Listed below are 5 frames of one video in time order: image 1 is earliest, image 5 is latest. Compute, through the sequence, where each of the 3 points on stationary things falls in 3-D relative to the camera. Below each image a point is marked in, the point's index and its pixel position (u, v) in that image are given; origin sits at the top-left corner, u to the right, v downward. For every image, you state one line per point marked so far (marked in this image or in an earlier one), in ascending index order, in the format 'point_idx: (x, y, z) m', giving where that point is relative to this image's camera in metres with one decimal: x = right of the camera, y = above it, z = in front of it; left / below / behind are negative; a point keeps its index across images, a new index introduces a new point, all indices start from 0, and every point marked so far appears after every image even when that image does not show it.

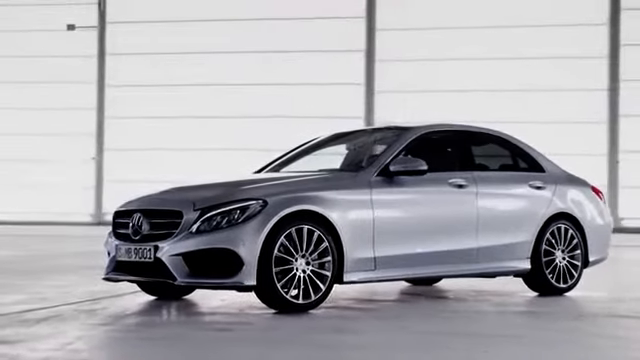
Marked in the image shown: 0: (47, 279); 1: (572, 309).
0: (-2.5, -0.9, +9.9) m
1: (+1.8, -0.9, +7.8) m
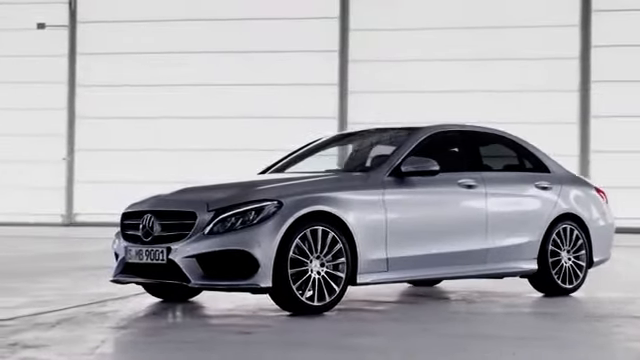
0: (-2.5, -0.9, +9.7) m
1: (+1.9, -0.9, +7.8) m
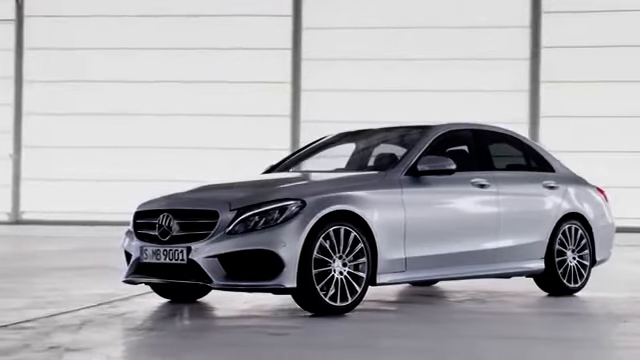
0: (-2.6, -0.9, +9.5) m
1: (+2.0, -0.9, +7.8) m
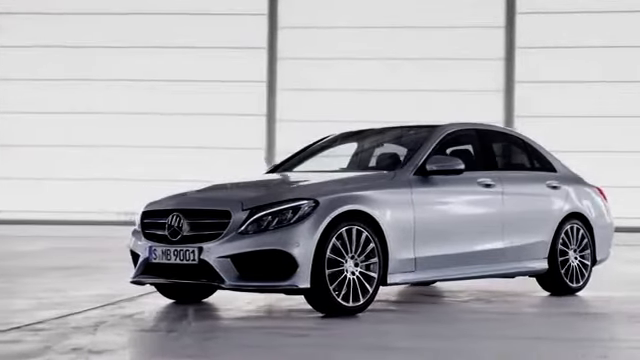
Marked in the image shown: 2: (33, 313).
0: (-2.6, -0.9, +9.4) m
1: (+2.0, -0.9, +7.8) m
2: (-1.8, -0.8, +6.6) m
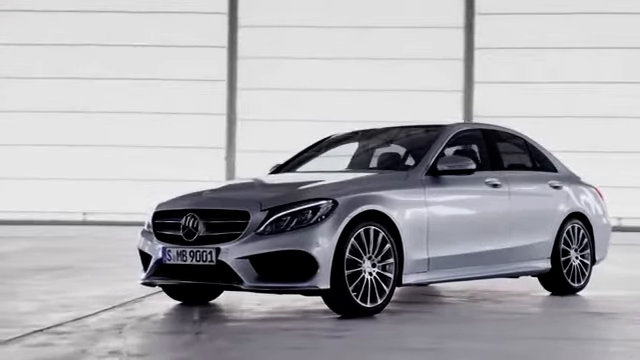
0: (-2.6, -0.9, +9.2) m
1: (+2.0, -0.9, +7.9) m
2: (-1.7, -0.8, +6.5) m
